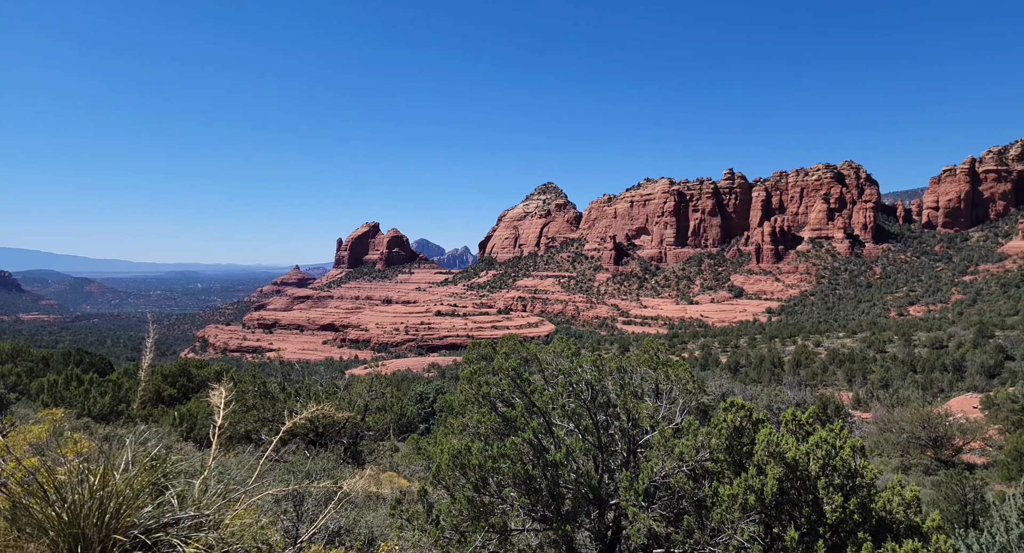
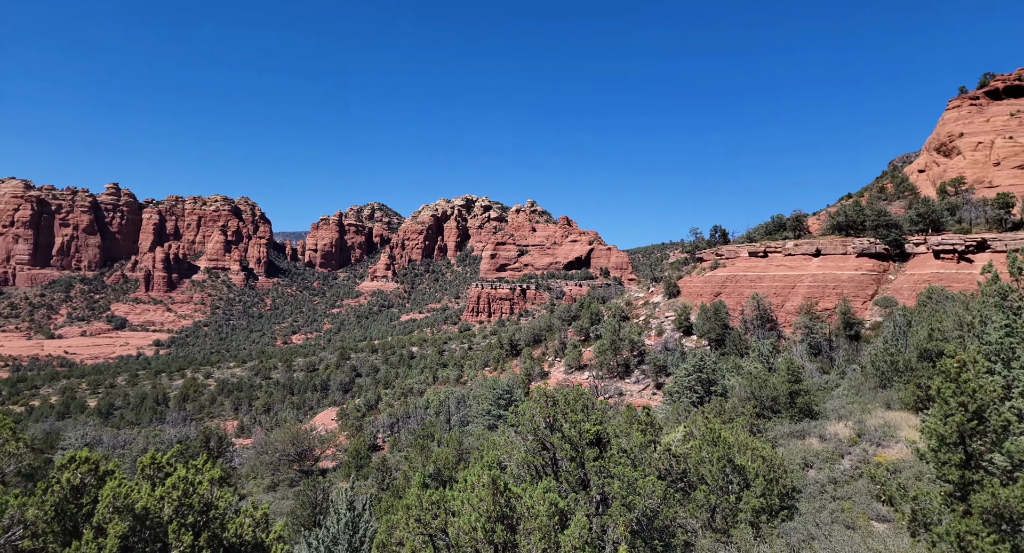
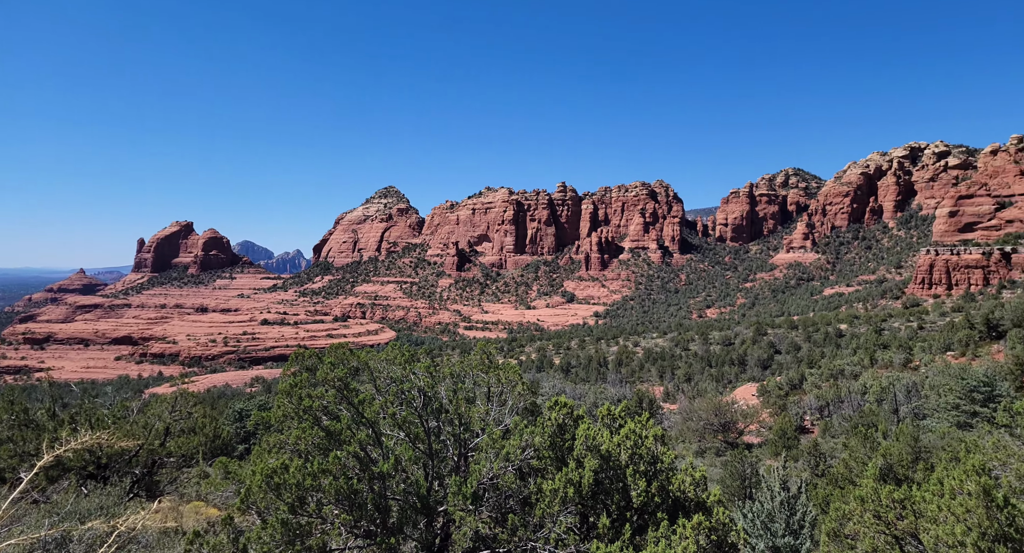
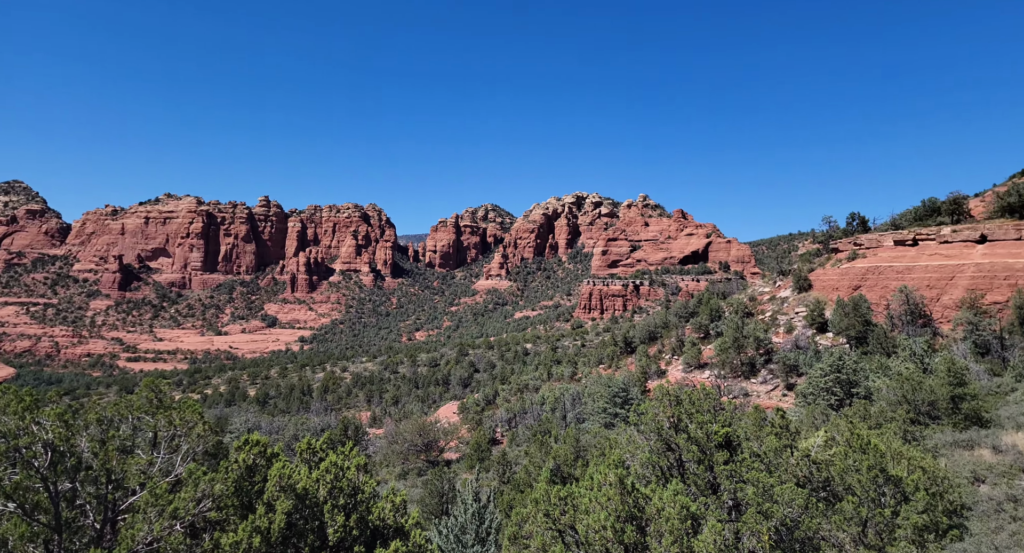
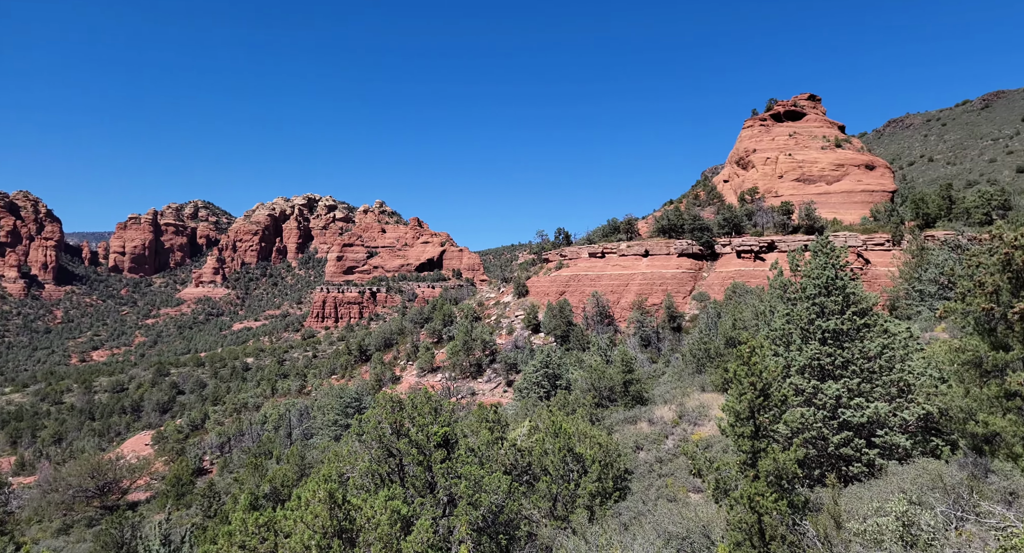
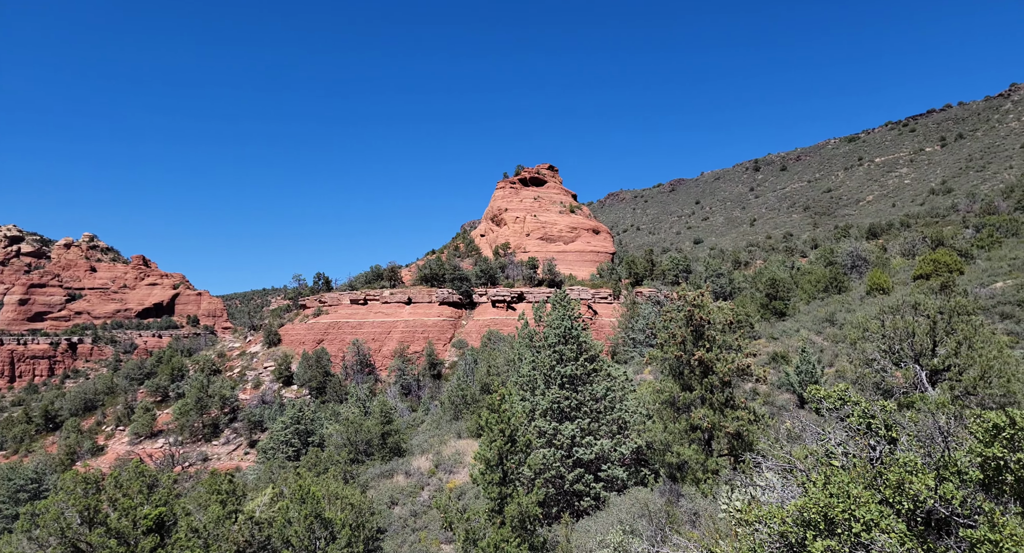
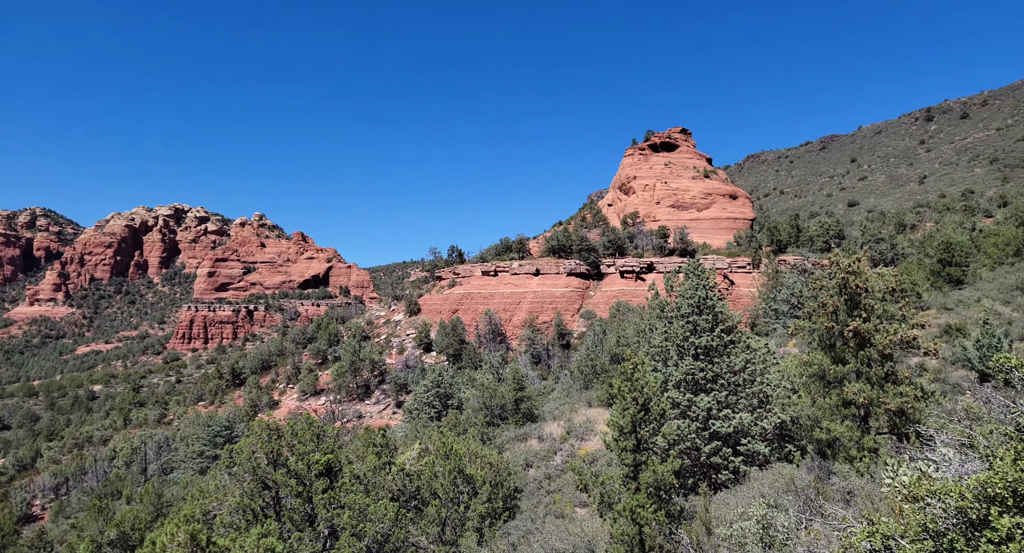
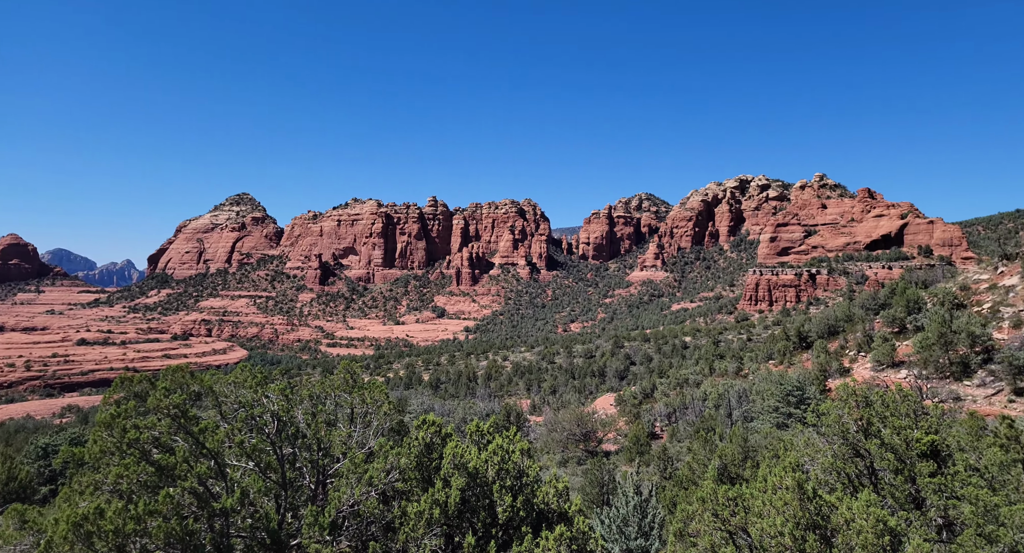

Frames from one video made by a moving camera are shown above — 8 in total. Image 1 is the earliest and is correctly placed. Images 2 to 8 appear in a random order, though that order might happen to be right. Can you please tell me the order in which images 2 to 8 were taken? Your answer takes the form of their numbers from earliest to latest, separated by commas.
3, 8, 4, 2, 5, 7, 6
